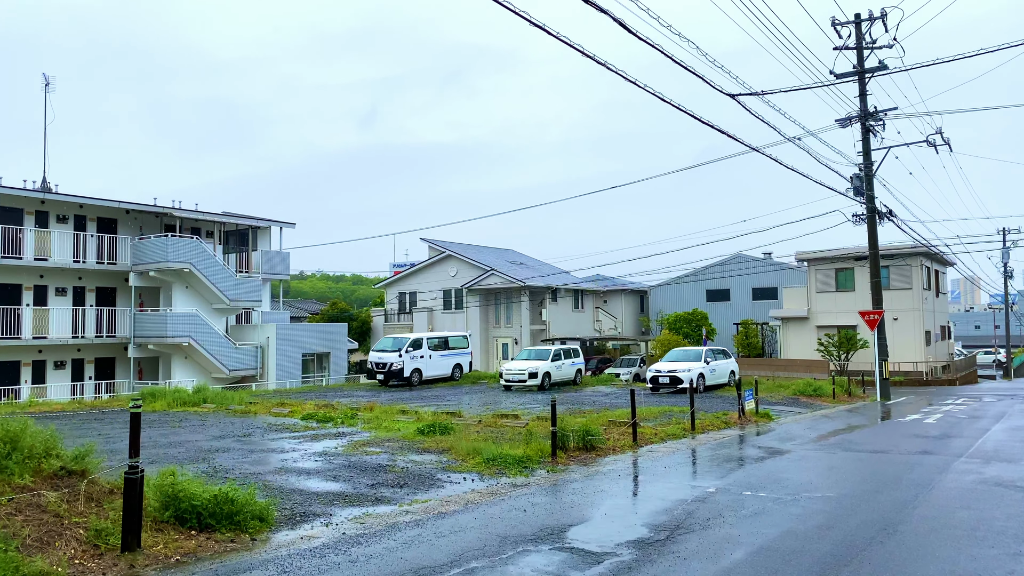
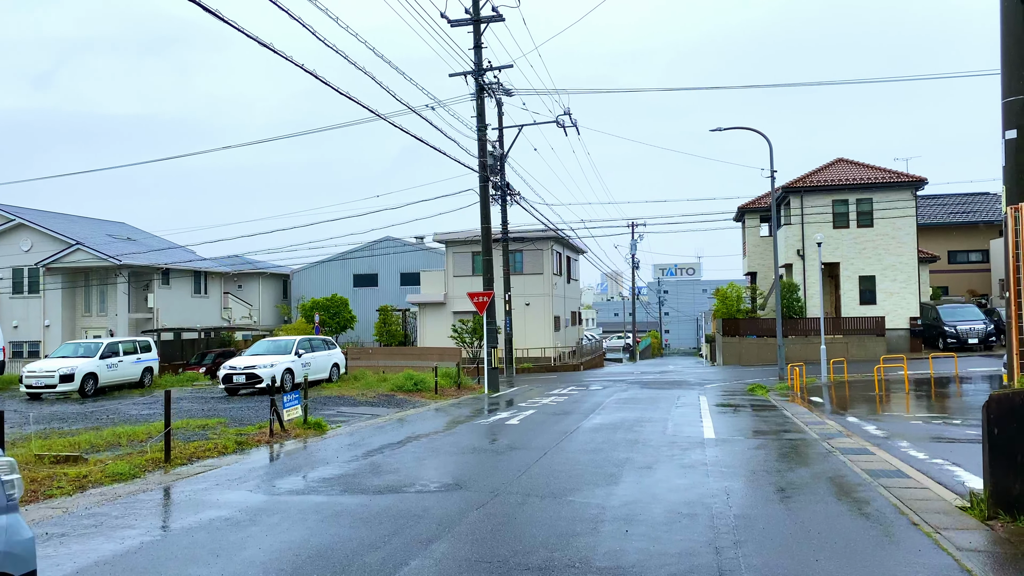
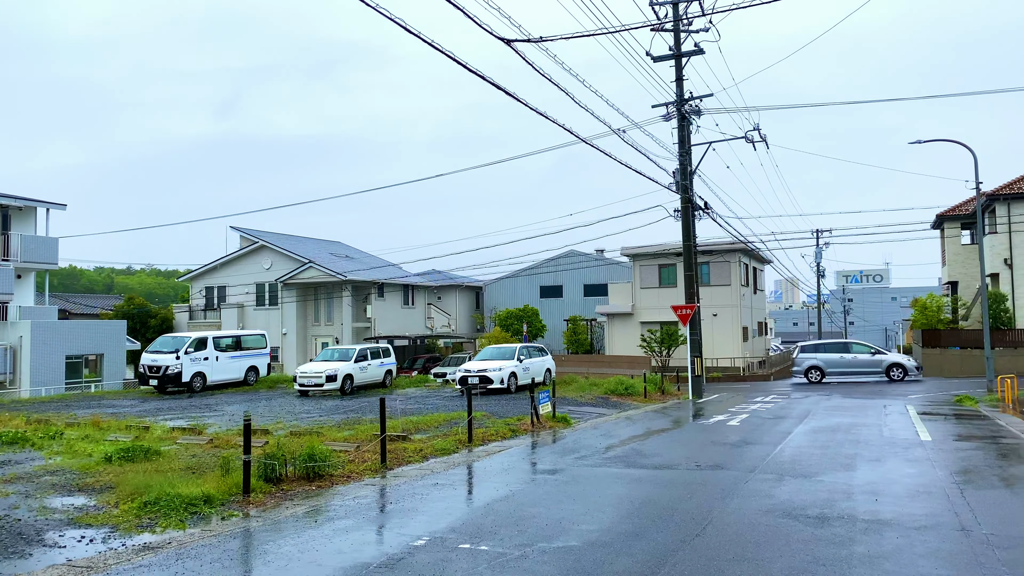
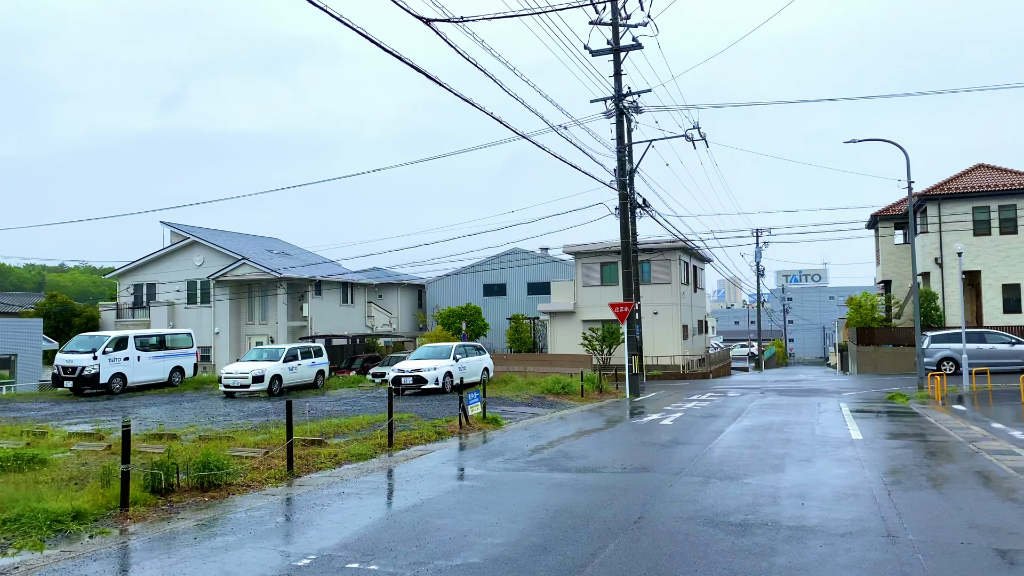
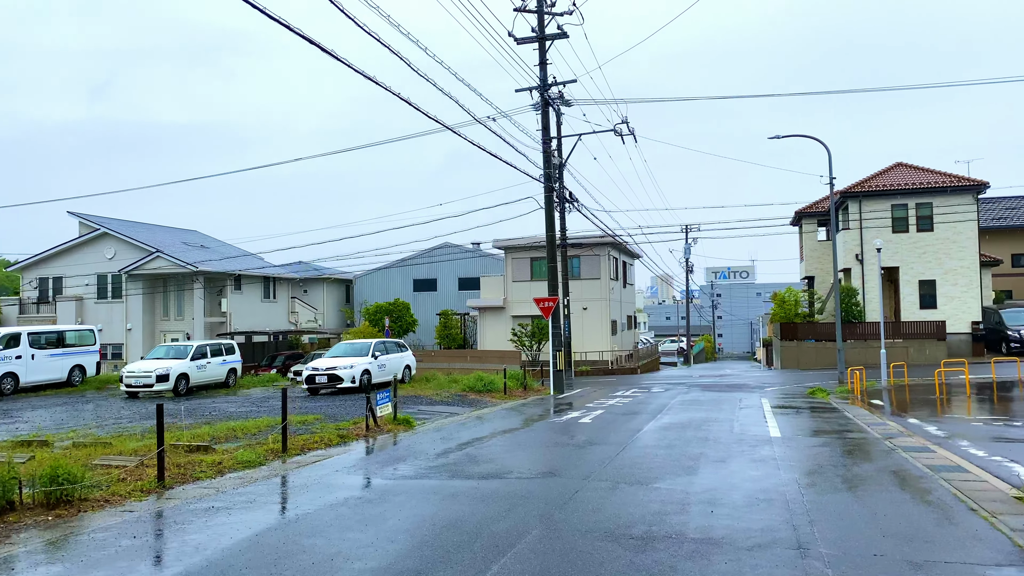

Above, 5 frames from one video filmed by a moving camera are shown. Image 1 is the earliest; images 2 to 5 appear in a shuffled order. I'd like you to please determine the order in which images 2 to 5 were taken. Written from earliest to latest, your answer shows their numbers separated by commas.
3, 4, 5, 2
